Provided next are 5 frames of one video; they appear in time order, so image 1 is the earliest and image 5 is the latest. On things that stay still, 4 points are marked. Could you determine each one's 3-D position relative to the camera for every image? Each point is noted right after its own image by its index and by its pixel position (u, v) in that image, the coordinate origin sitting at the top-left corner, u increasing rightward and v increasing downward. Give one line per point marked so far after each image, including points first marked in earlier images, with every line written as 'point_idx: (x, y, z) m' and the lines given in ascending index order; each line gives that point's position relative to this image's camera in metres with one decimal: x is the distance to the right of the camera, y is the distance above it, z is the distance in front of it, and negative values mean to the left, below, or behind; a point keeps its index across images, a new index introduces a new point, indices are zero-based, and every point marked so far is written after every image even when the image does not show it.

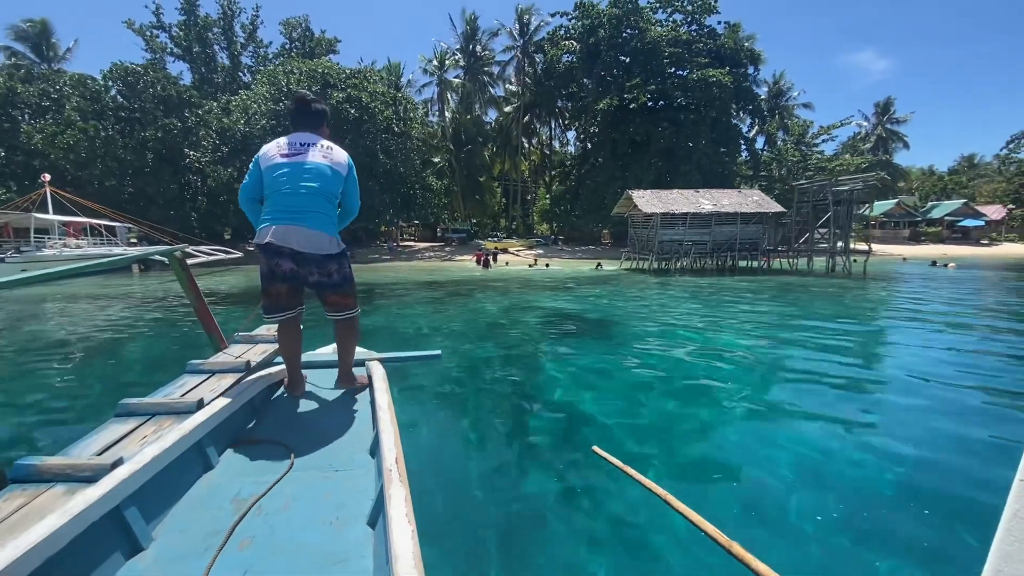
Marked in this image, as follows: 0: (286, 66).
0: (-9.3, +9.2, +20.1) m
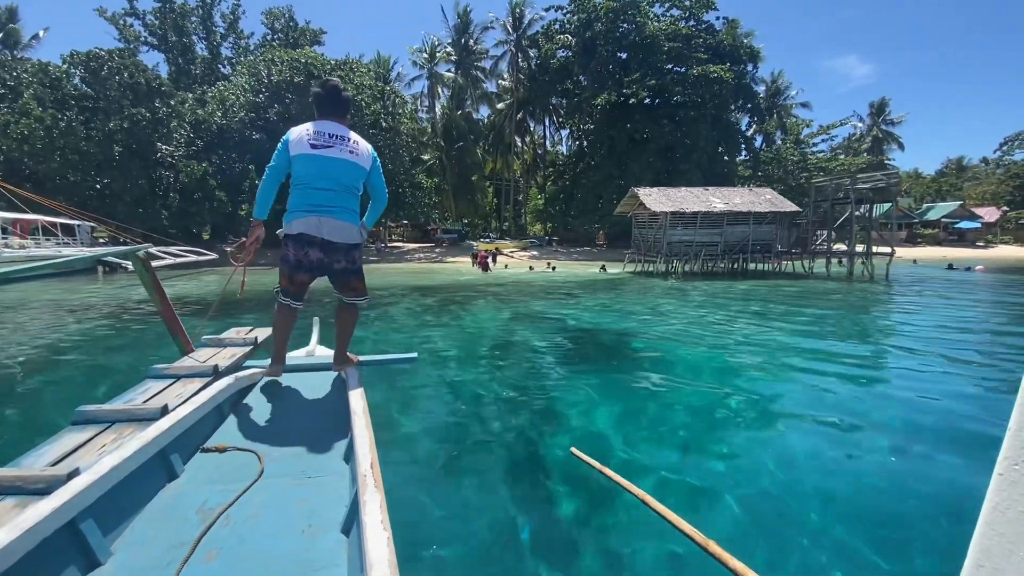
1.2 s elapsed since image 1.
0: (-9.5, +9.1, +19.0) m
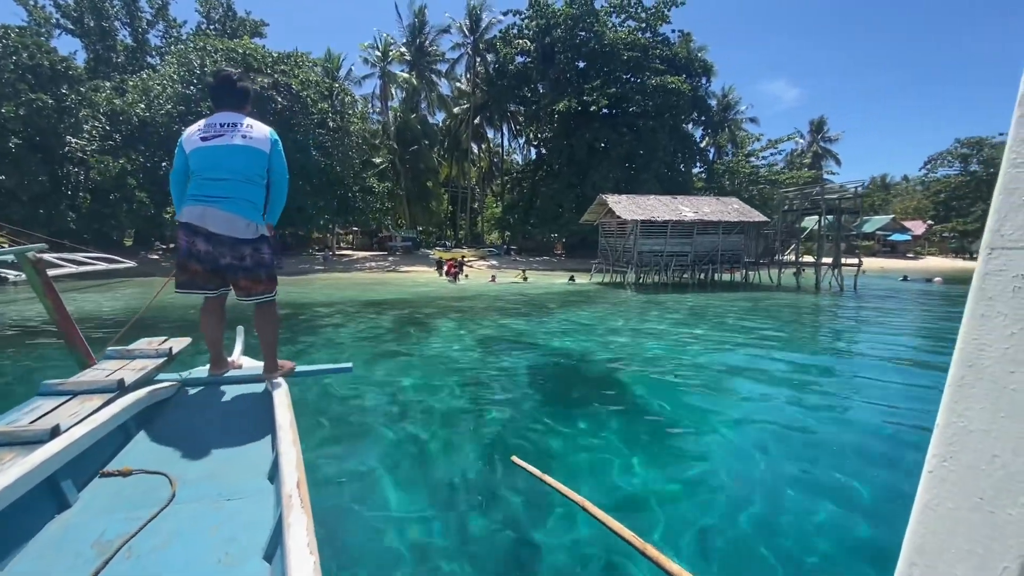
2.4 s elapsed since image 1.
0: (-11.0, +8.6, +17.4) m
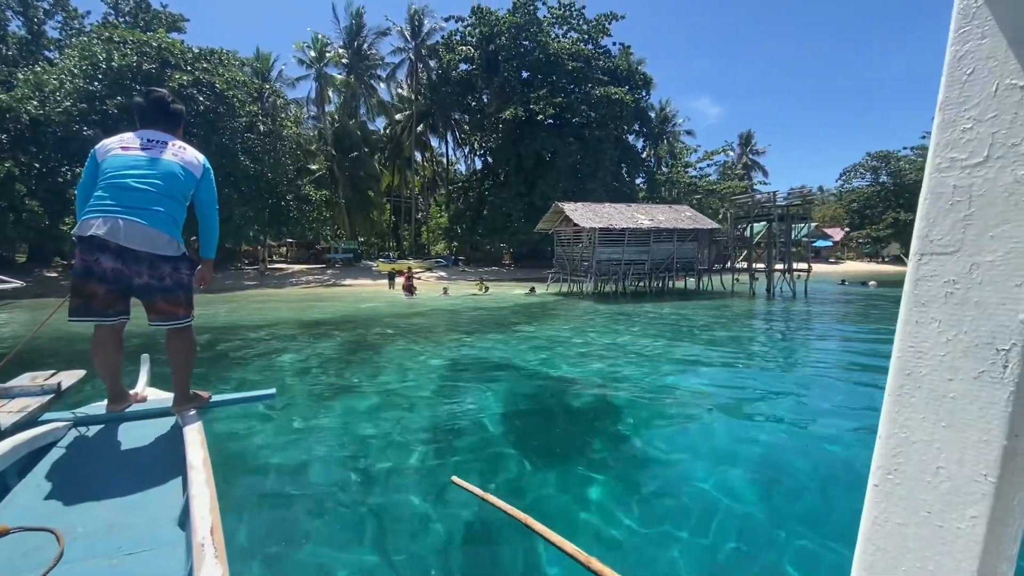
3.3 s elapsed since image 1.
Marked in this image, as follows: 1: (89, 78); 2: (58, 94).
0: (-12.9, +8.0, +15.6) m
1: (-12.4, +6.1, +14.4) m
2: (-13.1, +5.5, +14.2) m
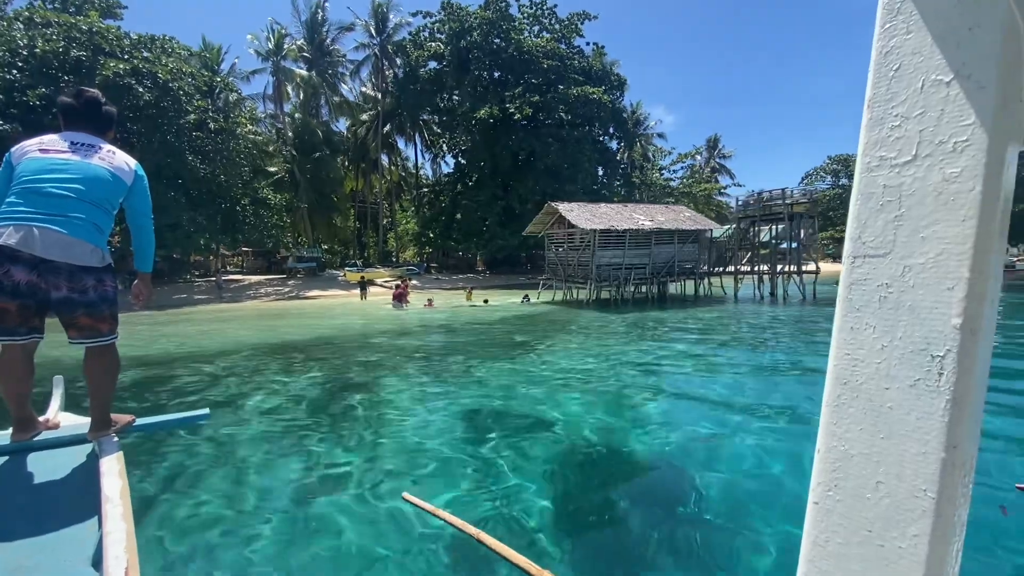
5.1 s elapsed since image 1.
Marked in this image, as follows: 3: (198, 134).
0: (-13.5, +7.5, +13.7) m
1: (-13.0, +5.7, +12.6) m
2: (-13.6, +5.1, +12.2) m
3: (-9.7, +4.8, +15.1) m
